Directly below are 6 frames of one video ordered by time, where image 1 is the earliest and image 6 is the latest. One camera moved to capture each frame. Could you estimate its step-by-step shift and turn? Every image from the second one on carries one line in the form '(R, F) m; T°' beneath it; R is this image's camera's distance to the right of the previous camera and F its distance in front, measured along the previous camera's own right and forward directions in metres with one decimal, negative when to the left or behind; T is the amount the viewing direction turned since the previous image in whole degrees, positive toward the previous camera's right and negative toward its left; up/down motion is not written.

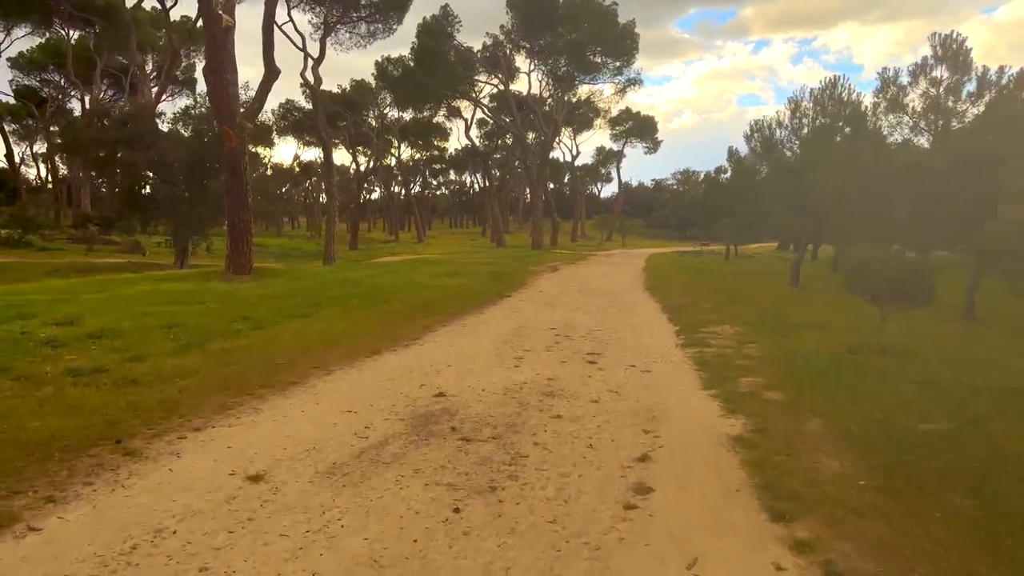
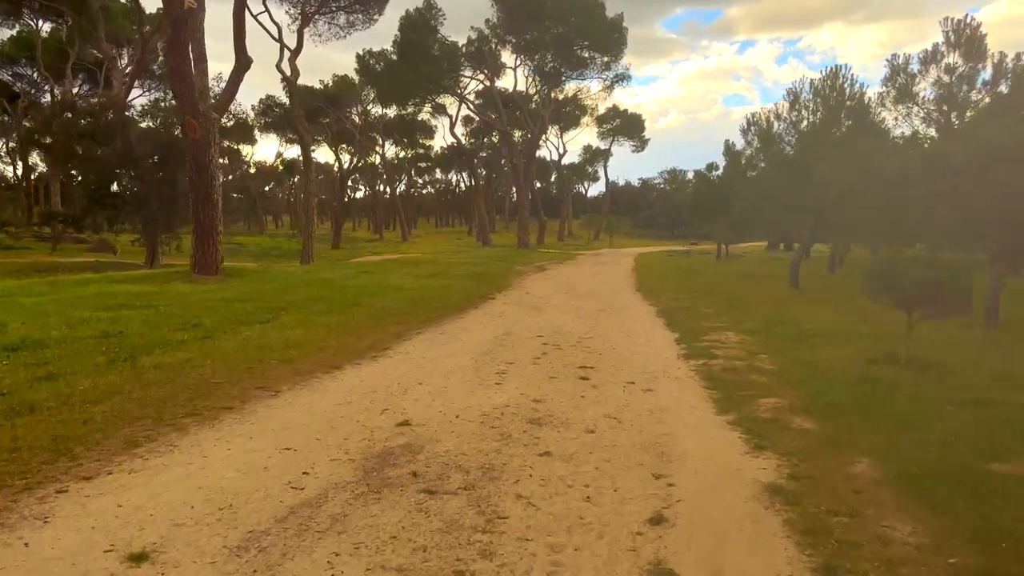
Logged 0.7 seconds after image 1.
(+0.1, +1.6) m; +1°
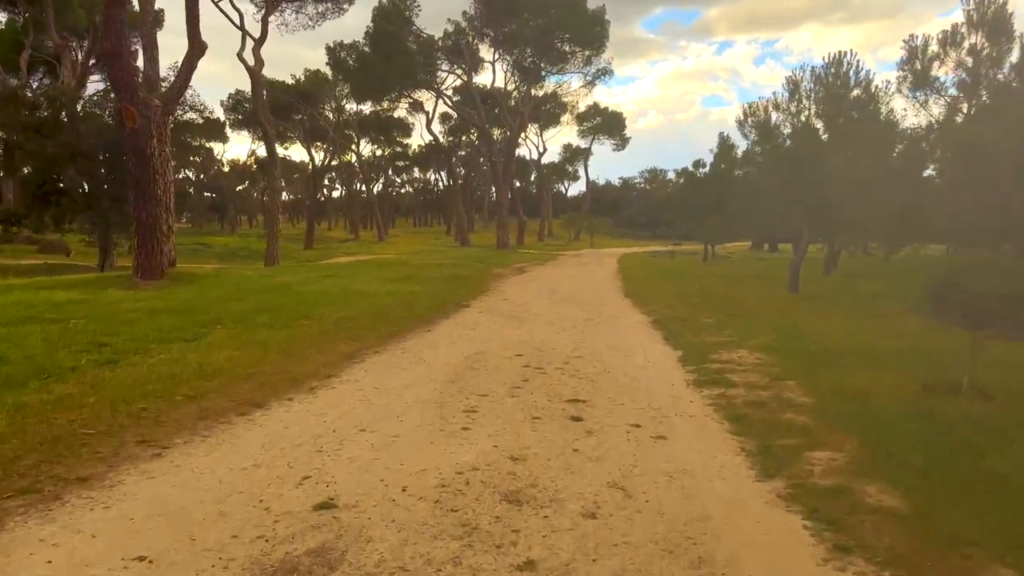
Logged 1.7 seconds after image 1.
(+0.1, +2.2) m; +2°
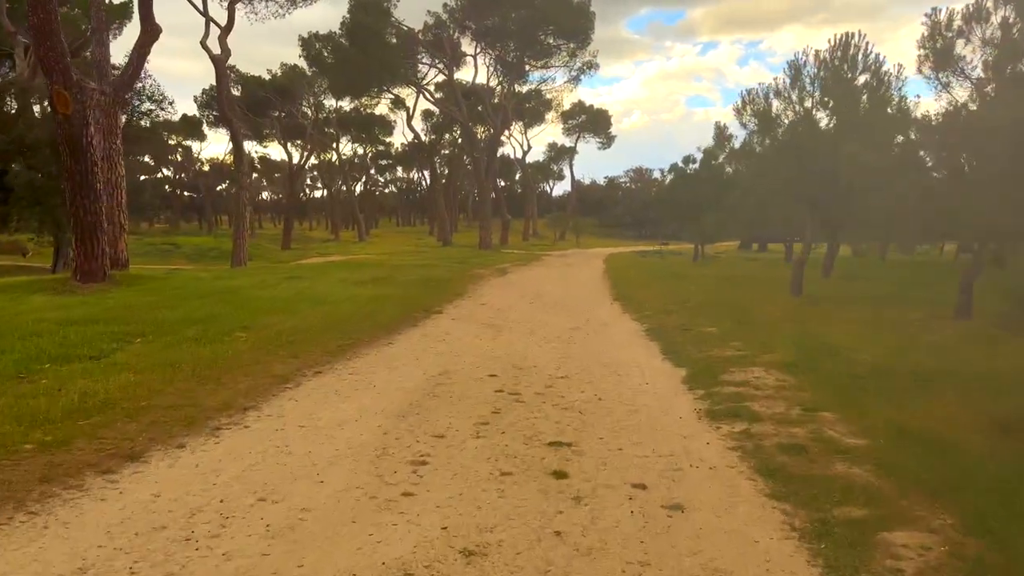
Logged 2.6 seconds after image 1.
(+0.2, +2.0) m; +1°
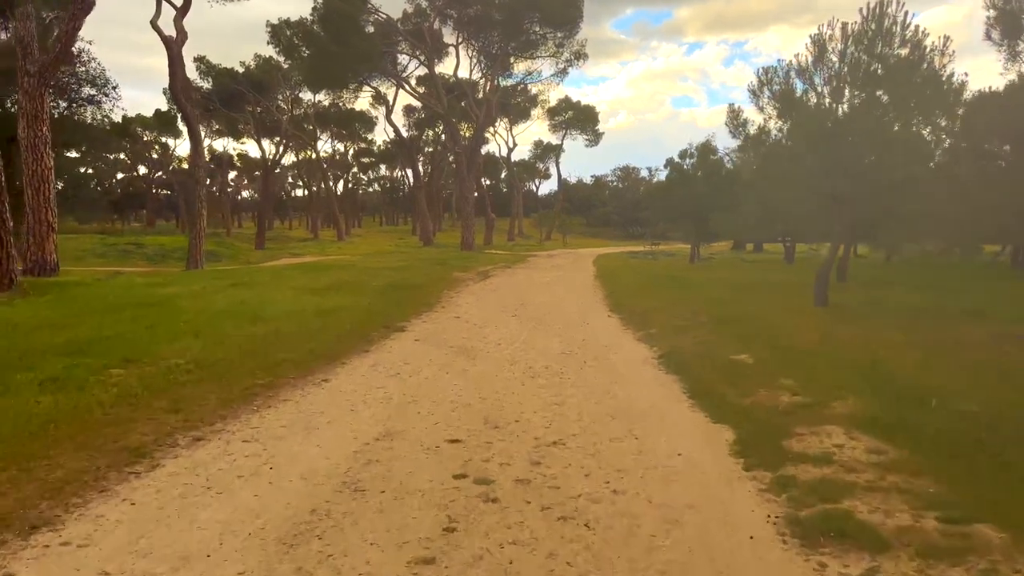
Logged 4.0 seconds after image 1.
(+0.1, +3.1) m; +1°
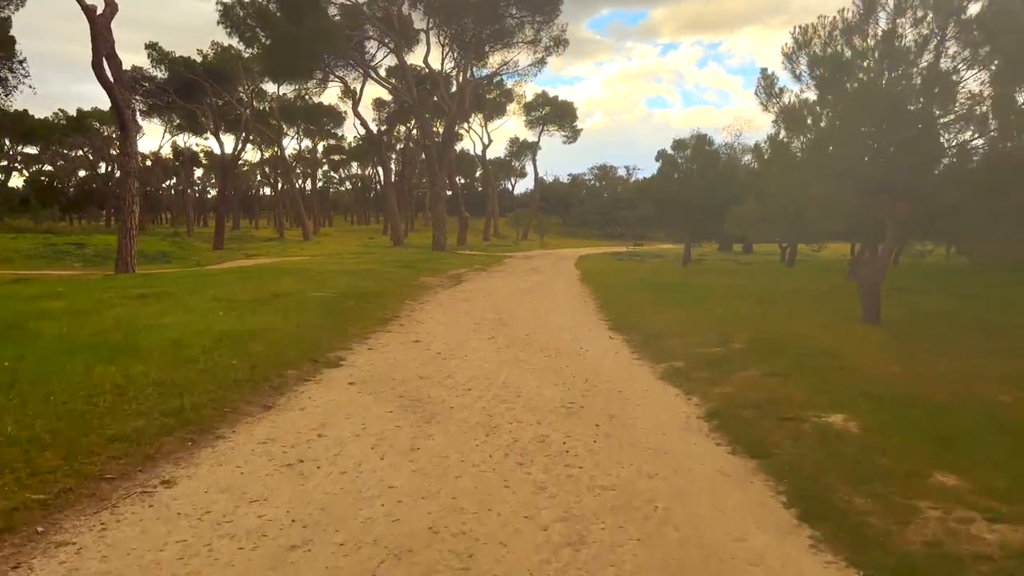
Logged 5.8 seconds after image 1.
(0.0, +3.8) m; +2°
